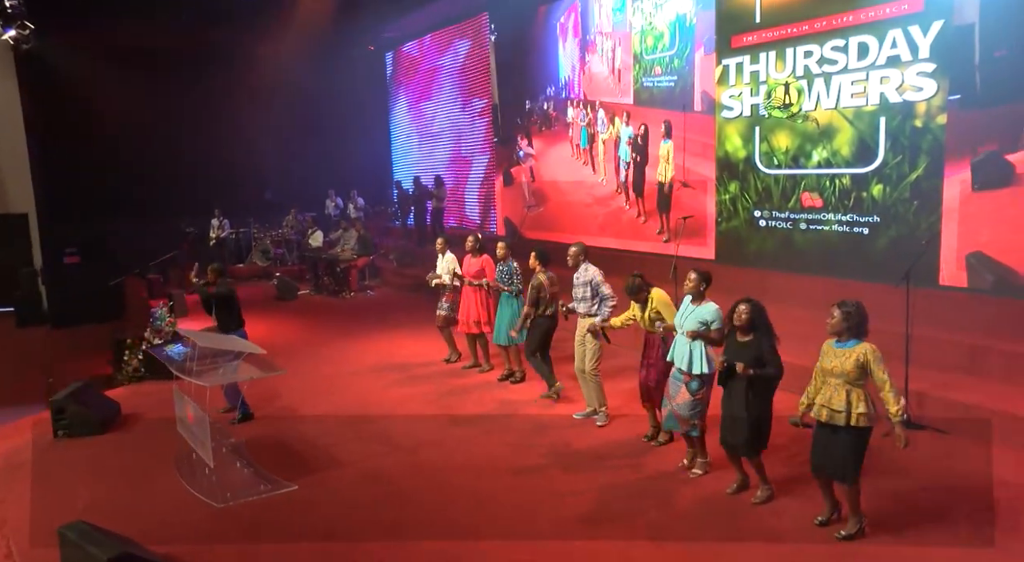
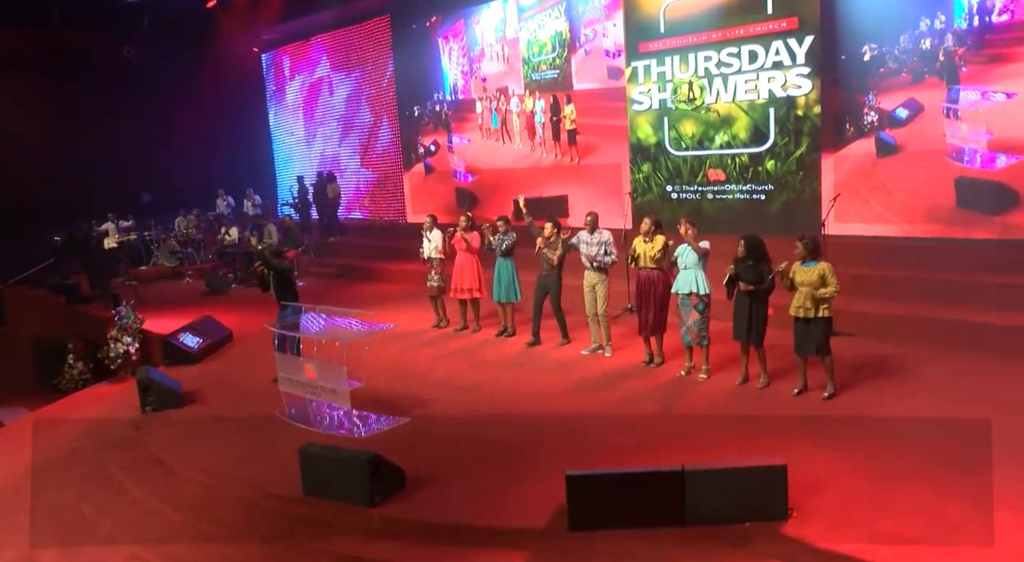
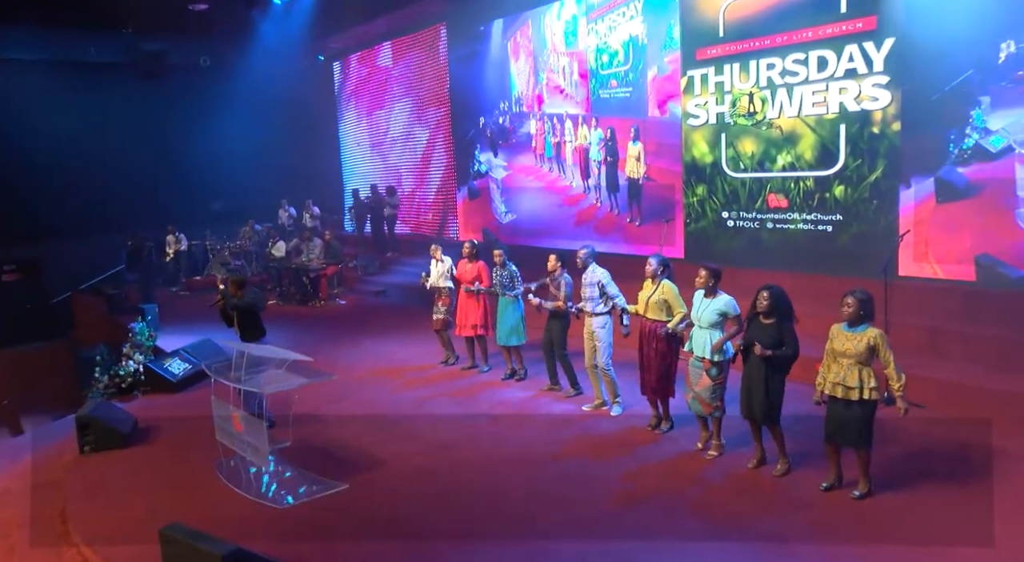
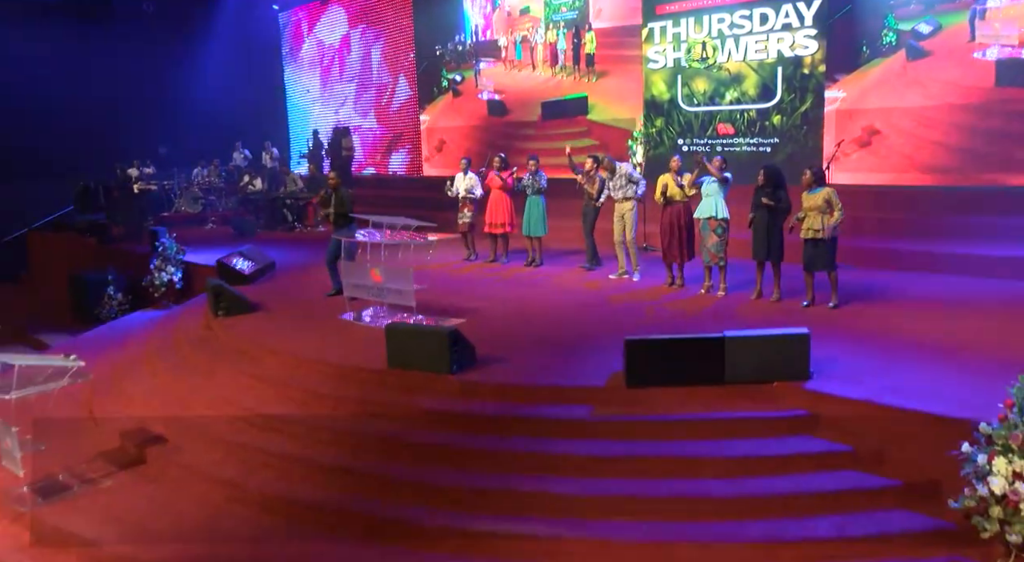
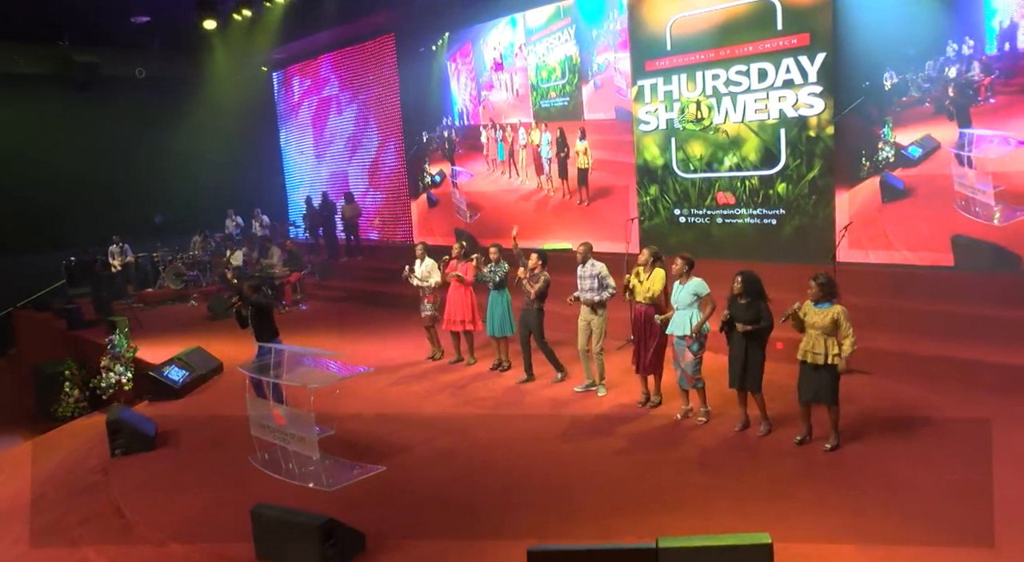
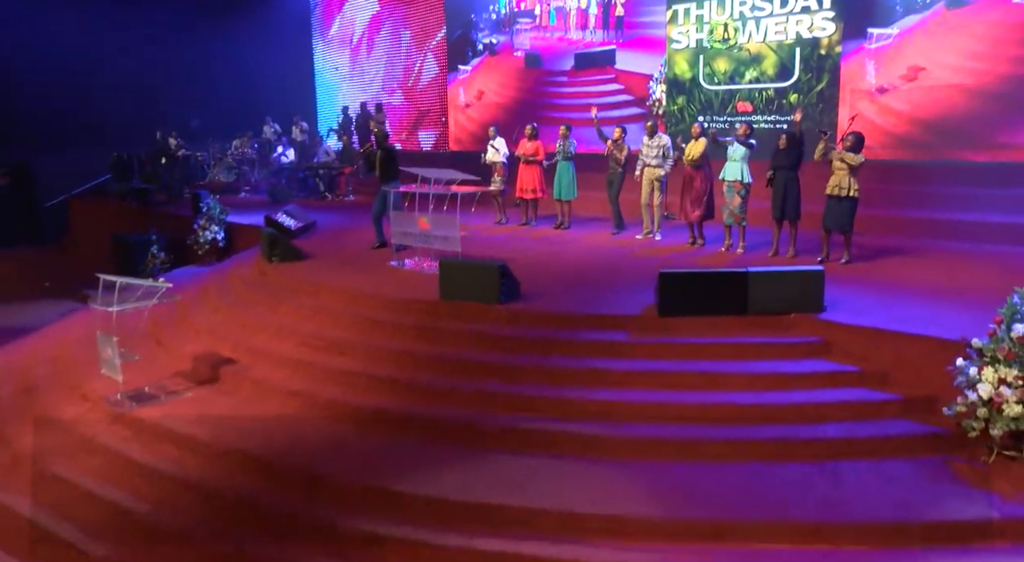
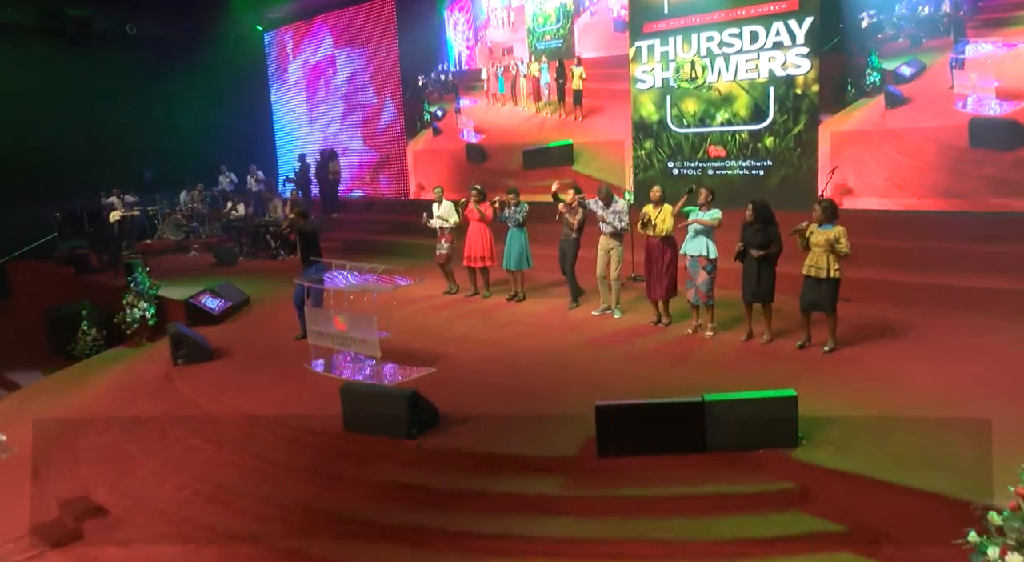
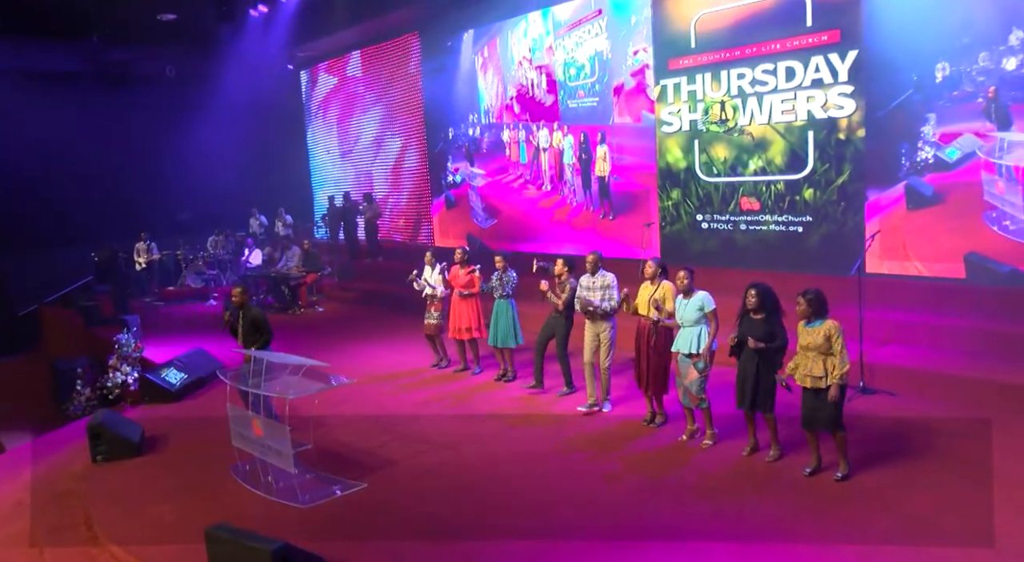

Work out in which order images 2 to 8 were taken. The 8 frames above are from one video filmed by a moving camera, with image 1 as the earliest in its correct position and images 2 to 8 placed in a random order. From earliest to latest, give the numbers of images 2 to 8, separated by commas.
3, 8, 5, 2, 7, 4, 6
